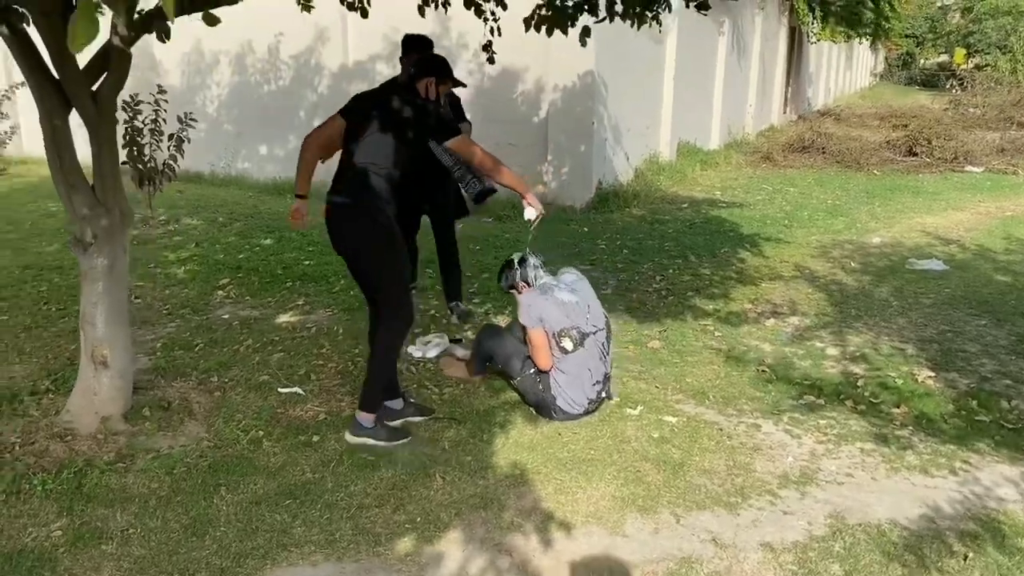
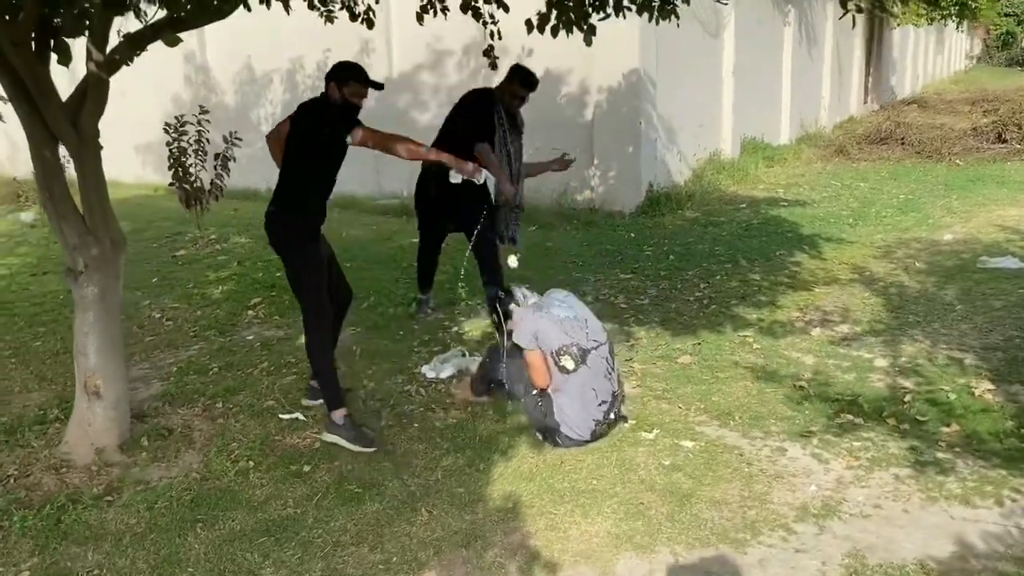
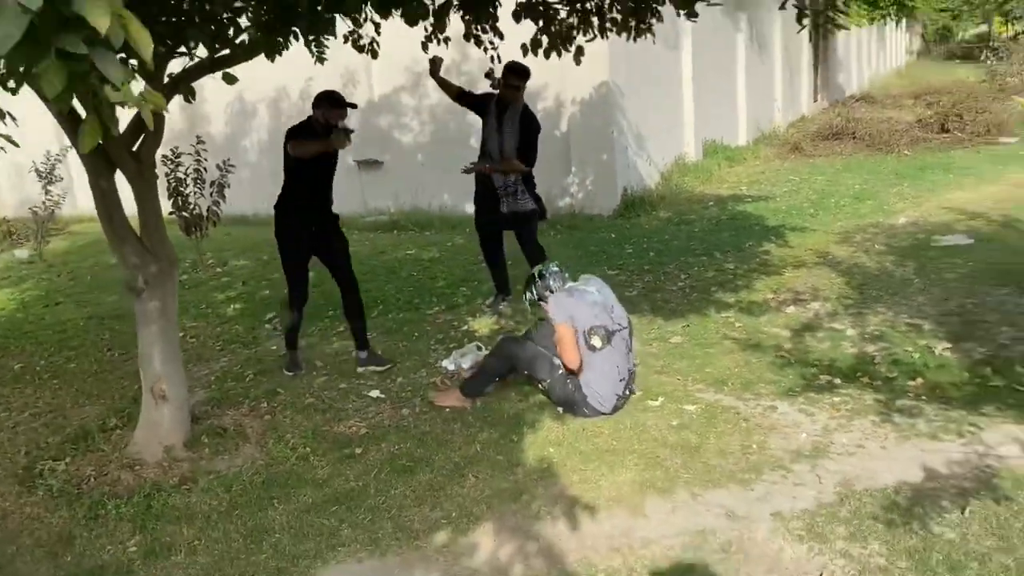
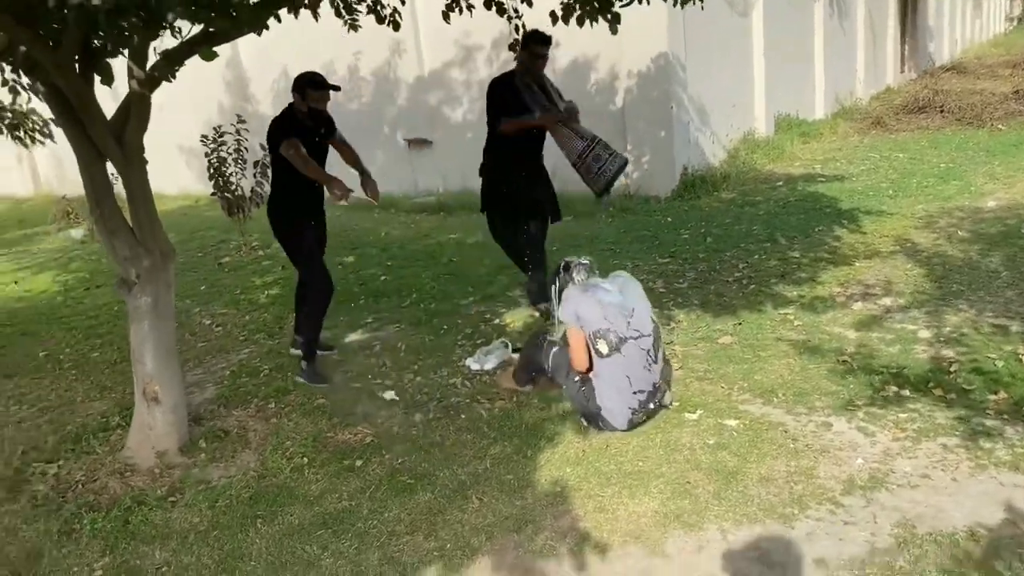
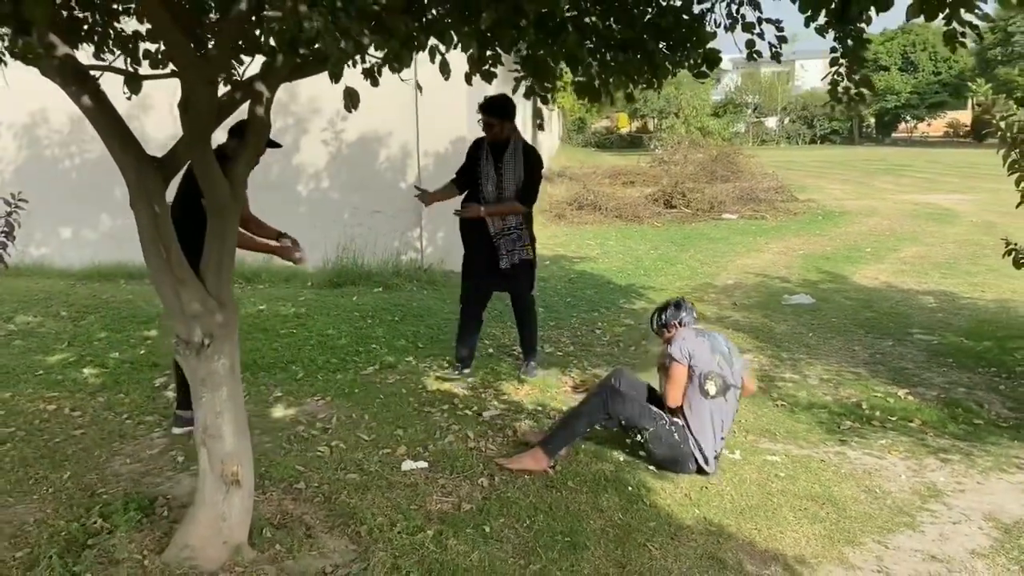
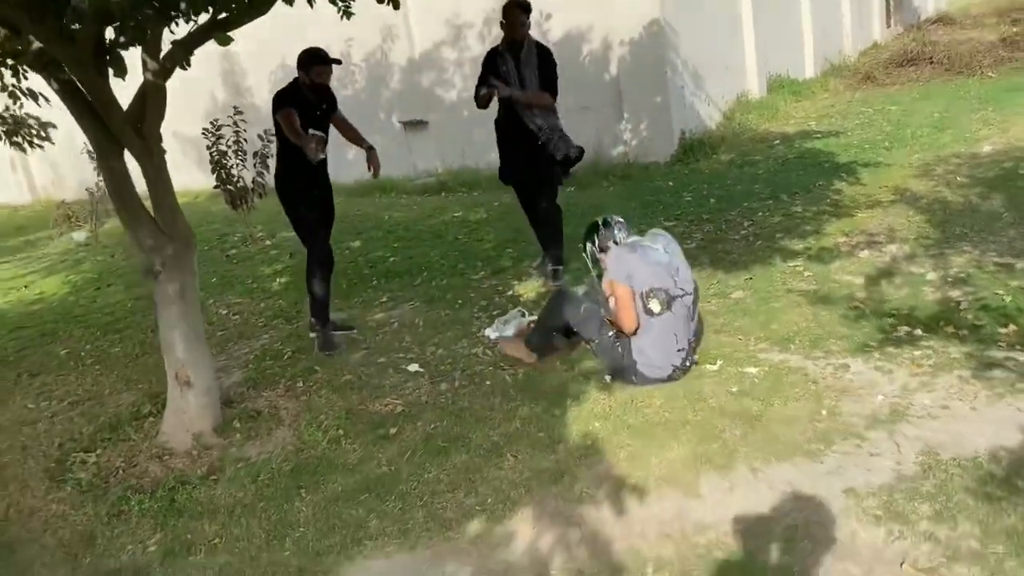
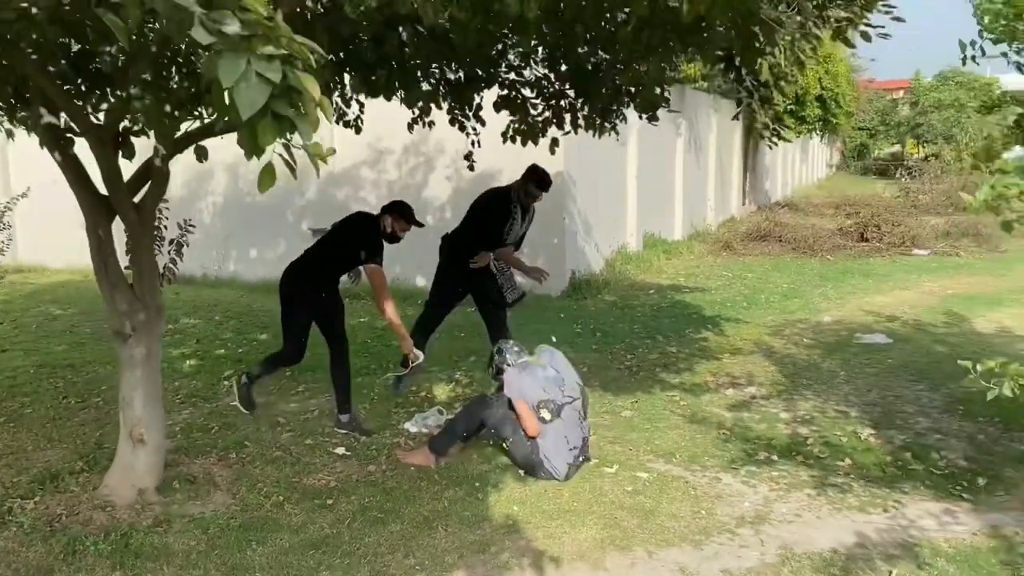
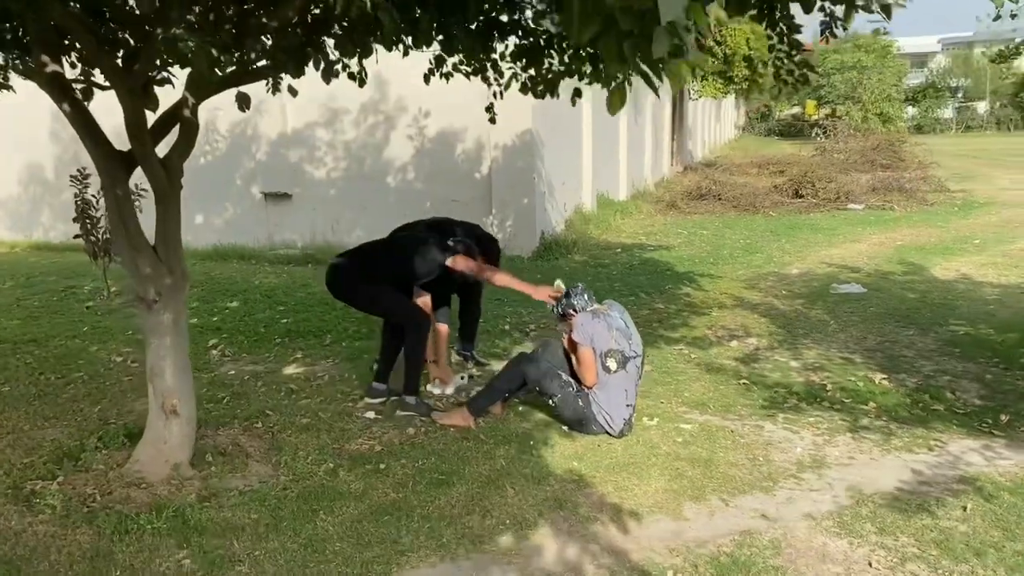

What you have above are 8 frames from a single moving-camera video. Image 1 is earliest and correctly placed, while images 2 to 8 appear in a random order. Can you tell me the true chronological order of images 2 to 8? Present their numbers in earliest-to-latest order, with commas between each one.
2, 4, 6, 3, 7, 8, 5
